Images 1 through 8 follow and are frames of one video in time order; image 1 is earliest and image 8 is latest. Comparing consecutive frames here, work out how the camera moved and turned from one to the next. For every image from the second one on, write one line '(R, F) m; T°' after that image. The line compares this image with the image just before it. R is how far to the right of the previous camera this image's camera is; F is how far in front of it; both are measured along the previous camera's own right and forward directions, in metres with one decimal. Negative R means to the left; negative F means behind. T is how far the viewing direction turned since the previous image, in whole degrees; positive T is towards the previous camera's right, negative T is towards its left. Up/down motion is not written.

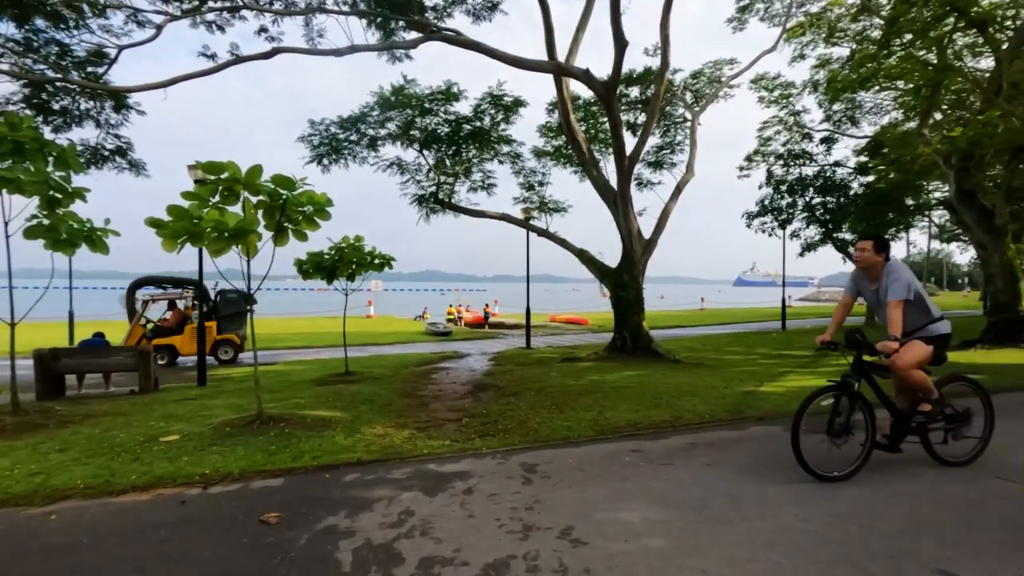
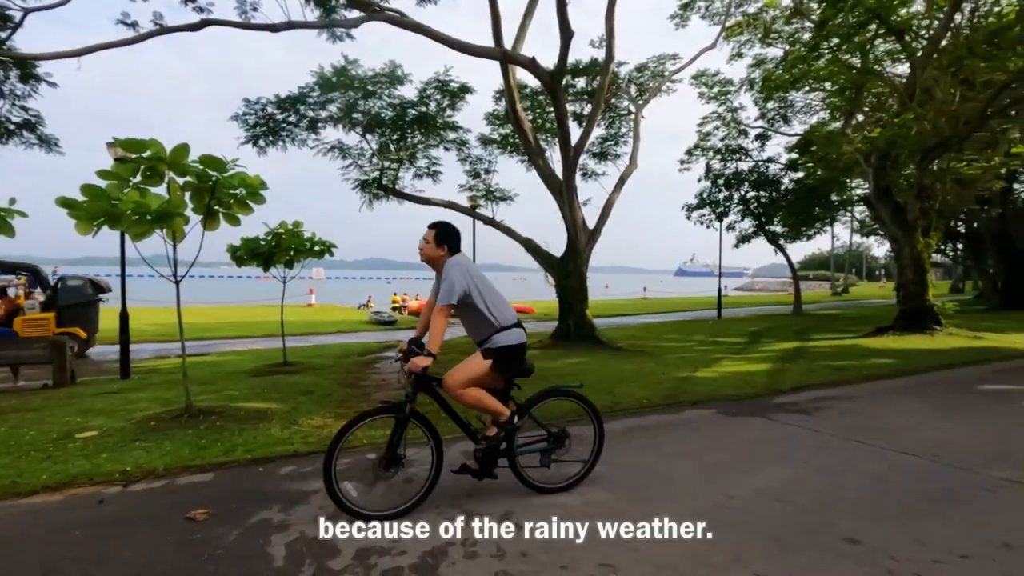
(+0.1, 0.0) m; +6°
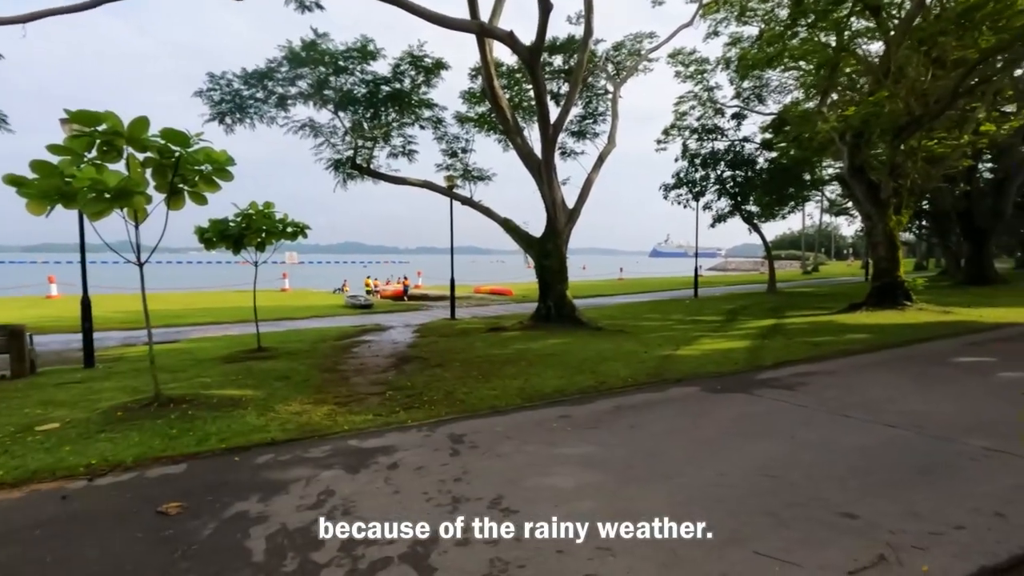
(-0.1, +0.2) m; +2°
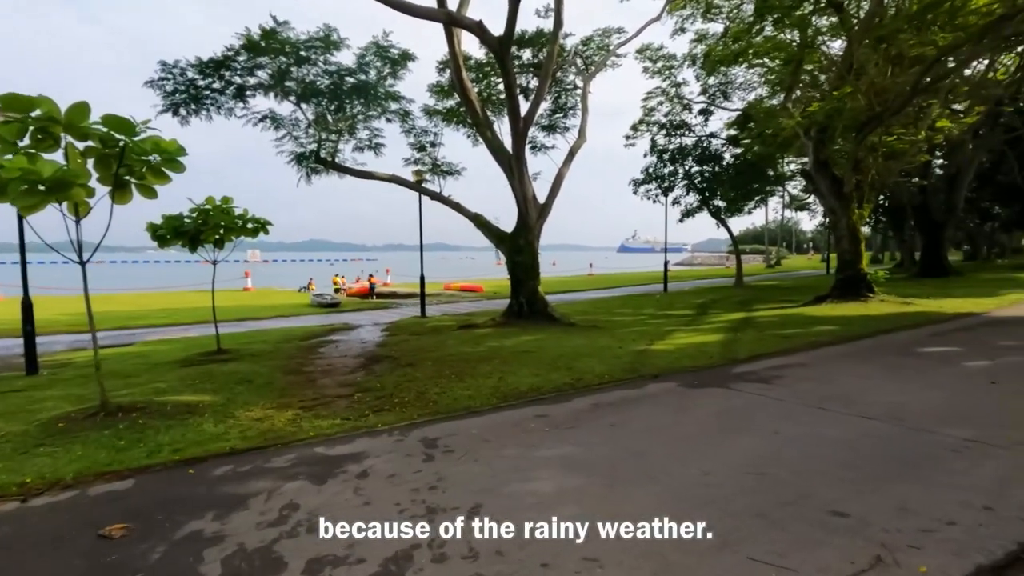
(0.0, +0.3) m; +3°
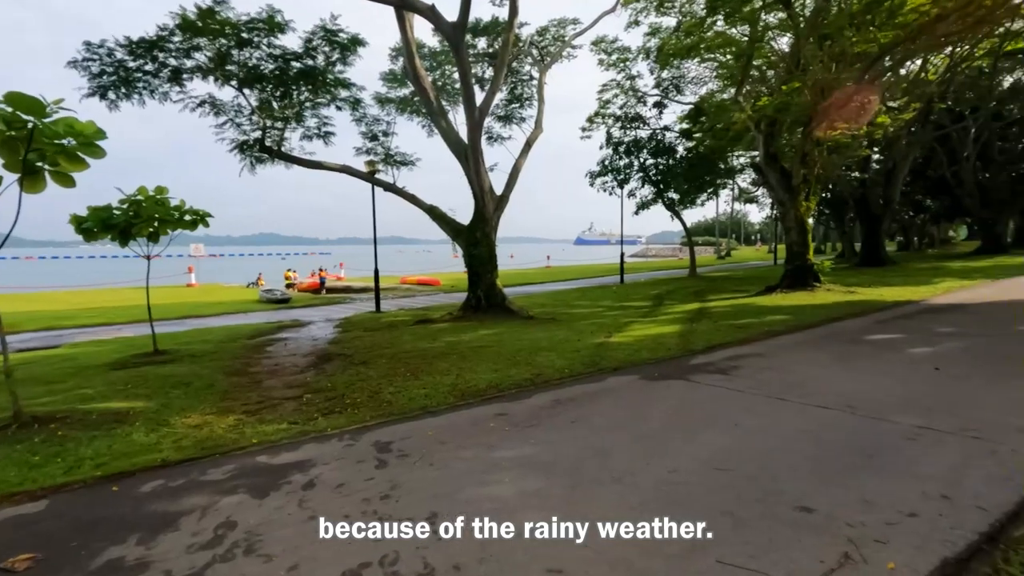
(0.0, +0.2) m; +4°
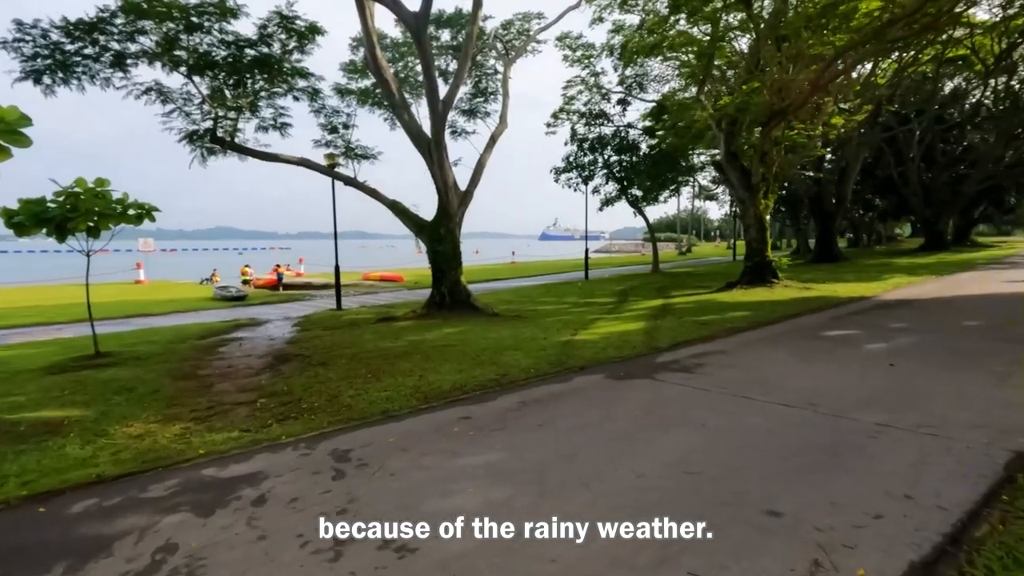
(0.0, +0.2) m; +4°
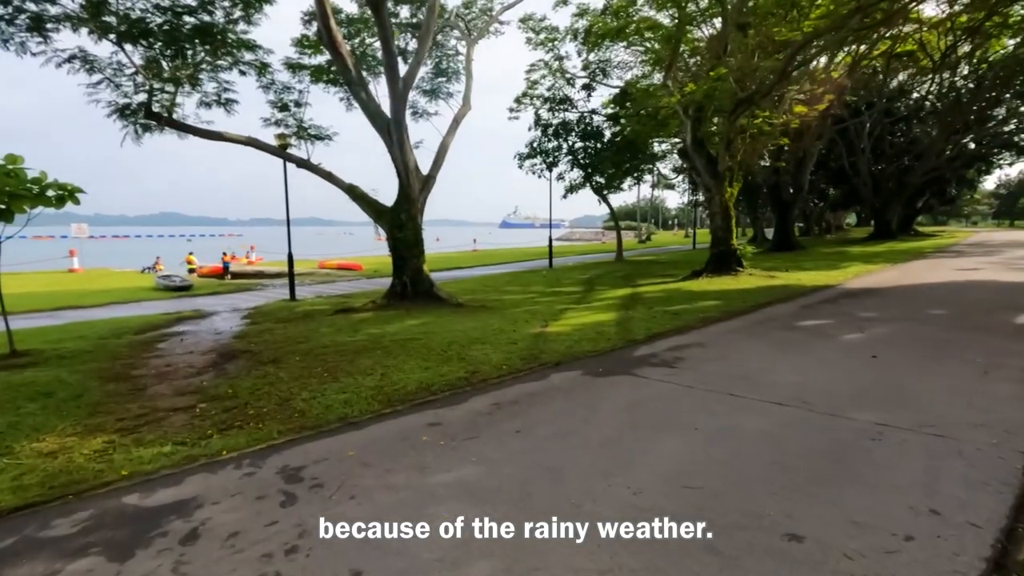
(-0.1, +0.6) m; +4°
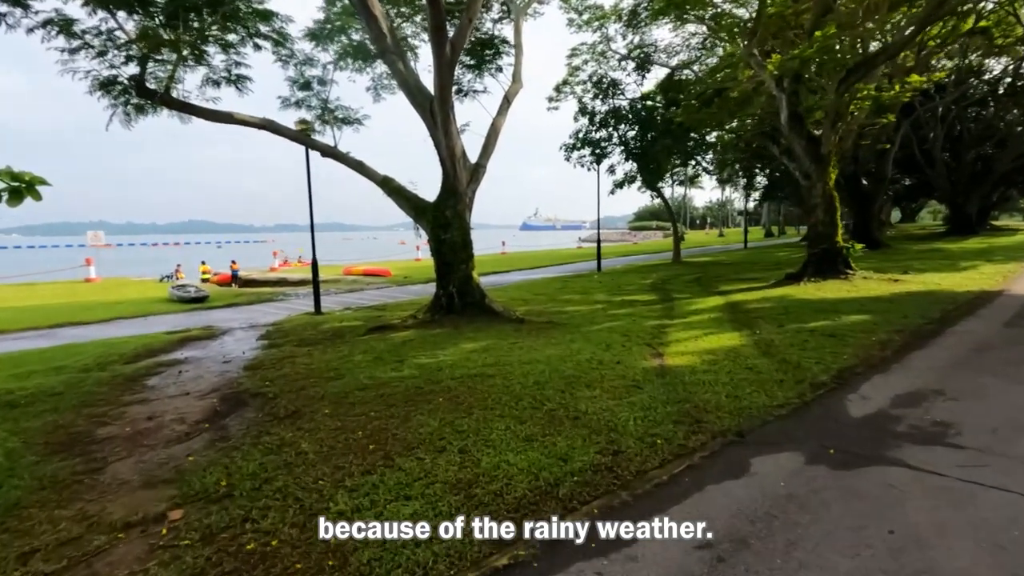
(-1.1, +2.7) m; -2°
